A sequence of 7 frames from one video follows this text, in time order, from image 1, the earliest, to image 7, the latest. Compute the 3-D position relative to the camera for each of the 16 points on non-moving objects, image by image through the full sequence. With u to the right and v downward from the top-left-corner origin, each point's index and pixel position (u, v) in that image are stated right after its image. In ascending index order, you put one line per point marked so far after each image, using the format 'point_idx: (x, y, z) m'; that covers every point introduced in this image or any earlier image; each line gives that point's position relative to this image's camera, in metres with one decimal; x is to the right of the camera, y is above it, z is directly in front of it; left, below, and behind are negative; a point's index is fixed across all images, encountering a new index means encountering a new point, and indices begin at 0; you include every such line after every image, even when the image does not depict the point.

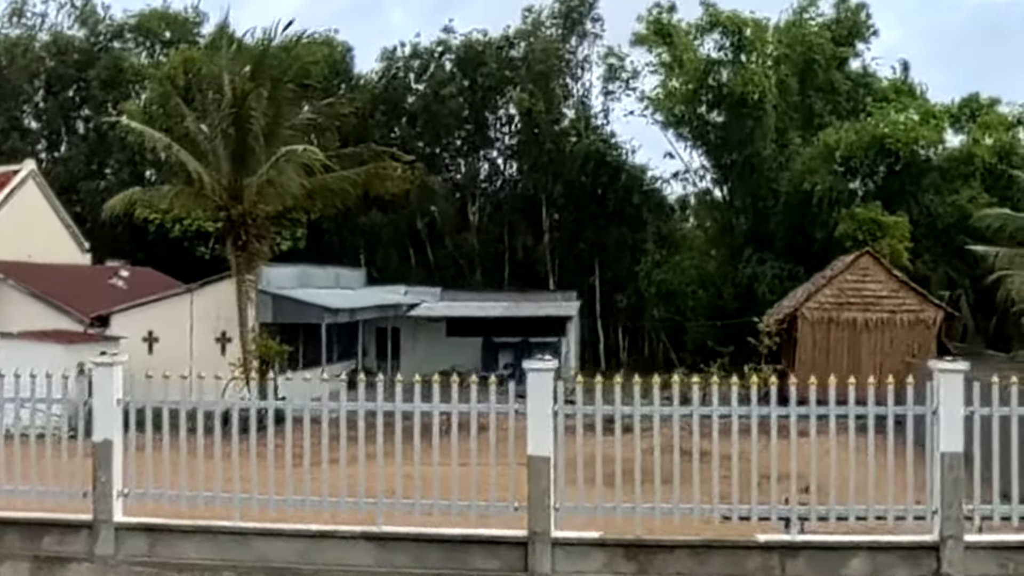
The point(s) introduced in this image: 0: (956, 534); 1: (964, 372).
0: (+2.2, -1.2, +8.6) m
1: (+2.3, -0.4, +8.7) m
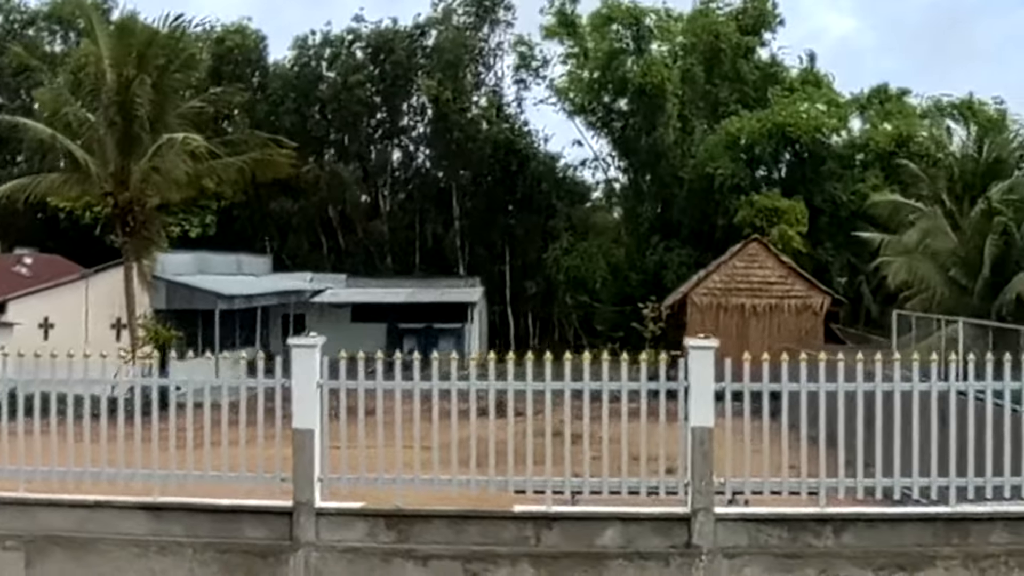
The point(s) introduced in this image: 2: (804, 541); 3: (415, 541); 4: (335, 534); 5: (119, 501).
0: (+1.0, -1.1, +8.9) m
1: (+1.1, -0.3, +8.9) m
2: (+1.5, -1.3, +8.9) m
3: (-0.5, -1.3, +9.0) m
4: (-0.9, -1.3, +9.1) m
5: (-2.1, -1.2, +9.2) m
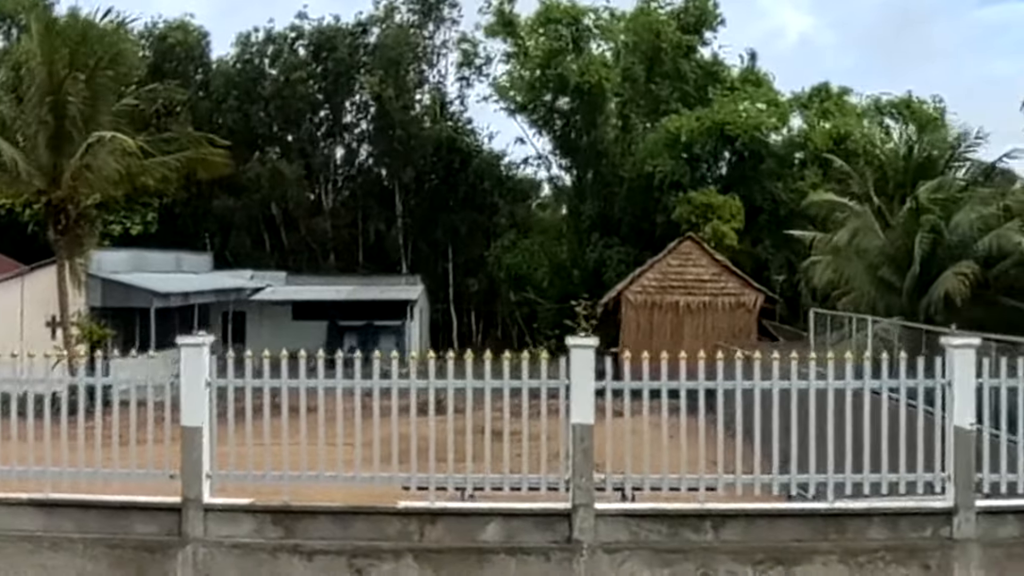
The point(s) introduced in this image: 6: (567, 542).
0: (+0.4, -1.1, +9.0) m
1: (+0.4, -0.3, +9.0) m
2: (+0.9, -1.3, +9.0) m
3: (-1.1, -1.3, +9.1) m
4: (-1.5, -1.3, +9.2) m
5: (-2.7, -1.1, +9.3) m
6: (+0.3, -1.3, +9.0) m
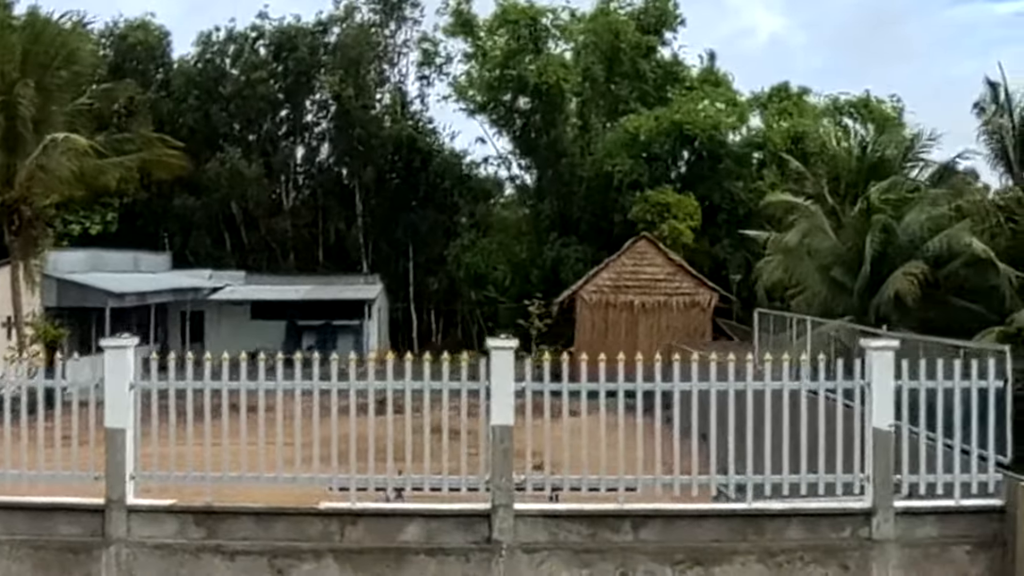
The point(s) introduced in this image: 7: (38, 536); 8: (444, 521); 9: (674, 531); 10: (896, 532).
0: (0.0, -1.1, +9.0) m
1: (0.0, -0.3, +9.1) m
2: (+0.5, -1.3, +9.1) m
3: (-1.5, -1.3, +9.2) m
4: (-2.0, -1.3, +9.2) m
5: (-3.2, -1.2, +9.4) m
6: (-0.1, -1.4, +9.1) m
7: (-2.6, -1.3, +9.3) m
8: (-0.4, -1.2, +9.1) m
9: (+0.9, -1.3, +9.1) m
10: (+2.1, -1.3, +9.2) m
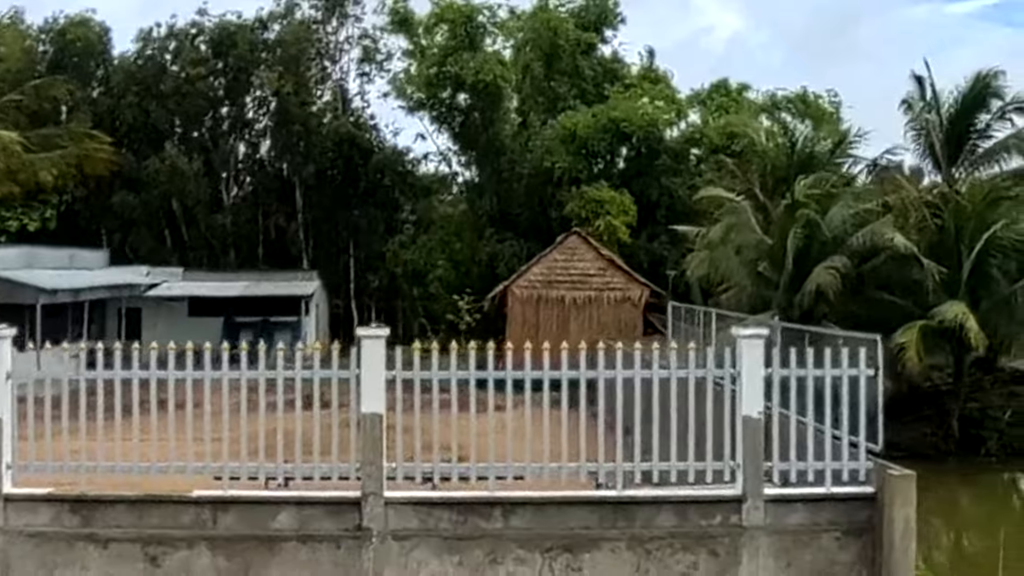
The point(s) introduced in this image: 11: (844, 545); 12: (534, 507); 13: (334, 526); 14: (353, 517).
0: (-0.7, -1.1, +9.1) m
1: (-0.7, -0.3, +9.2) m
2: (-0.2, -1.3, +9.2) m
3: (-2.2, -1.3, +9.2) m
4: (-2.7, -1.3, +9.3) m
5: (-3.9, -1.1, +9.5) m
6: (-0.8, -1.3, +9.1) m
7: (-3.3, -1.3, +9.4) m
8: (-1.1, -1.2, +9.2) m
9: (+0.2, -1.2, +9.2) m
10: (+1.4, -1.3, +9.3) m
11: (+1.8, -1.4, +9.4) m
12: (+0.1, -1.2, +9.2) m
13: (-0.9, -1.3, +9.2) m
14: (-0.8, -1.2, +9.2) m
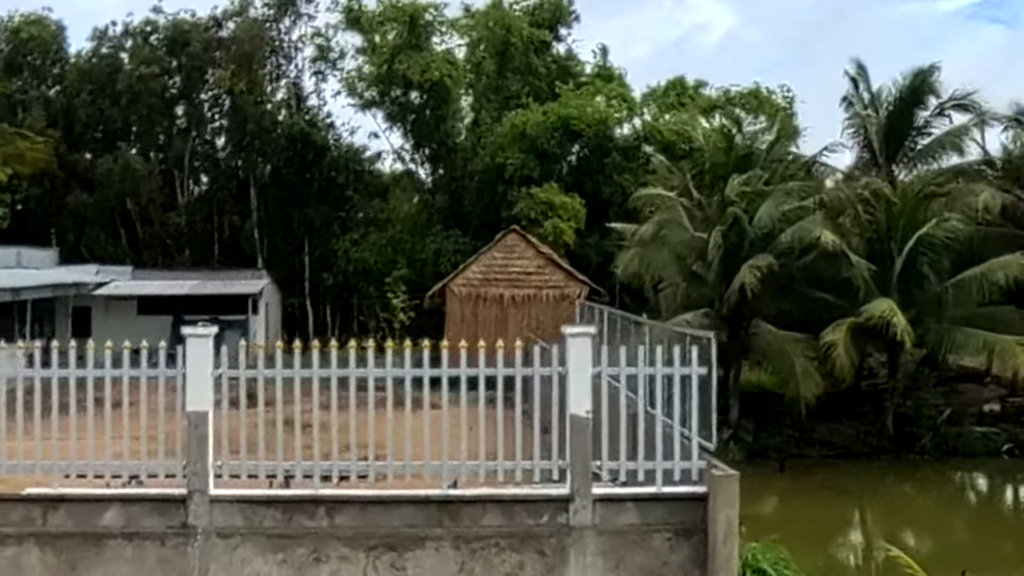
0: (-1.7, -1.1, +9.2) m
1: (-1.6, -0.3, +9.2) m
2: (-1.2, -1.3, +9.2) m
3: (-3.2, -1.3, +9.3) m
4: (-3.6, -1.3, +9.4) m
5: (-4.8, -1.1, +9.6) m
6: (-1.8, -1.3, +9.2) m
7: (-4.2, -1.3, +9.5) m
8: (-2.0, -1.2, +9.2) m
9: (-0.8, -1.2, +9.2) m
10: (+0.4, -1.3, +9.3) m
11: (+0.9, -1.4, +9.3) m
12: (-0.8, -1.2, +9.2) m
13: (-1.9, -1.3, +9.2) m
14: (-1.8, -1.2, +9.2) m
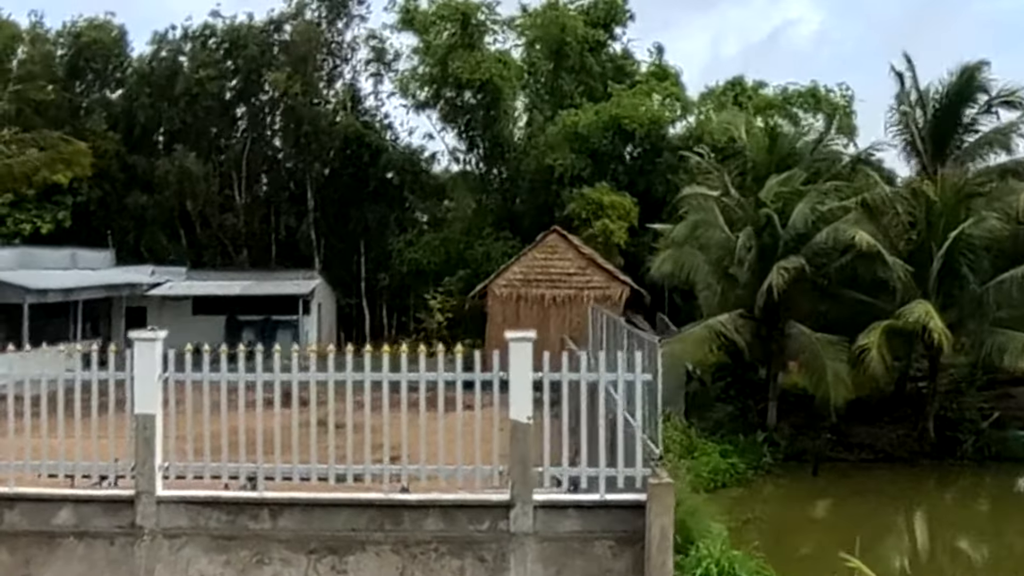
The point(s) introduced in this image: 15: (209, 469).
0: (-2.0, -1.1, +9.3) m
1: (-1.9, -0.3, +9.3) m
2: (-1.5, -1.3, +9.3) m
3: (-3.5, -1.3, +9.6) m
4: (-3.9, -1.3, +9.7) m
5: (-5.1, -1.1, +10.0) m
6: (-2.1, -1.3, +9.3) m
7: (-4.5, -1.3, +9.8) m
8: (-2.3, -1.2, +9.4) m
9: (-1.1, -1.3, +9.3) m
10: (+0.1, -1.3, +9.2) m
11: (+0.6, -1.4, +9.2) m
12: (-1.1, -1.2, +9.3) m
13: (-2.2, -1.3, +9.4) m
14: (-2.1, -1.2, +9.3) m
15: (-1.6, -1.0, +9.4) m
